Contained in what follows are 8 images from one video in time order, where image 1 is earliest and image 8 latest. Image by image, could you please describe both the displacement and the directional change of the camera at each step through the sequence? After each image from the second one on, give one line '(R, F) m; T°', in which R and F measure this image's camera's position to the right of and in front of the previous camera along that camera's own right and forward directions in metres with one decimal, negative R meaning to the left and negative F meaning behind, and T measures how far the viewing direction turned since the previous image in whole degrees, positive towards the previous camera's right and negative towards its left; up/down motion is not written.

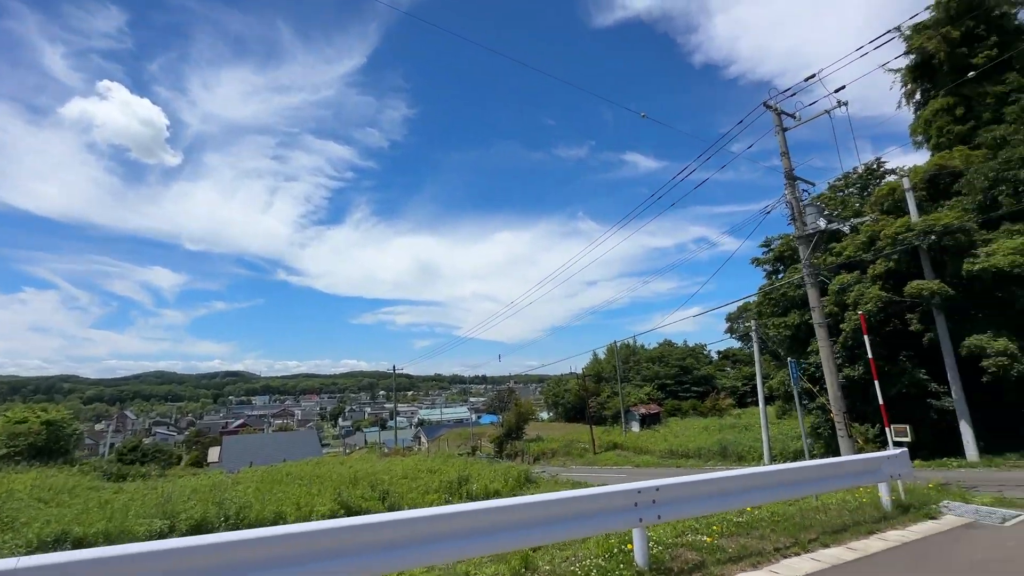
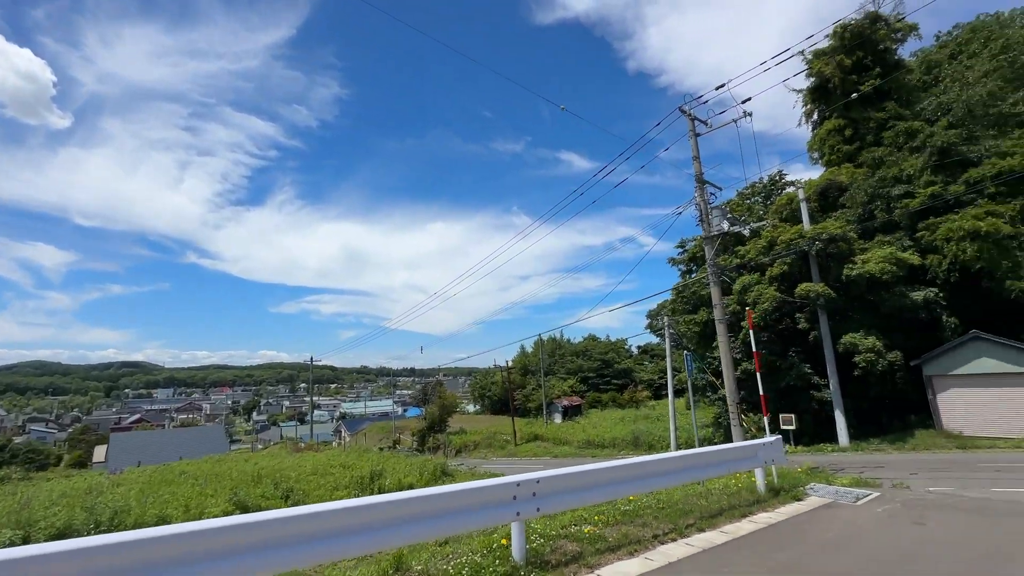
(+0.5, +0.2) m; +8°
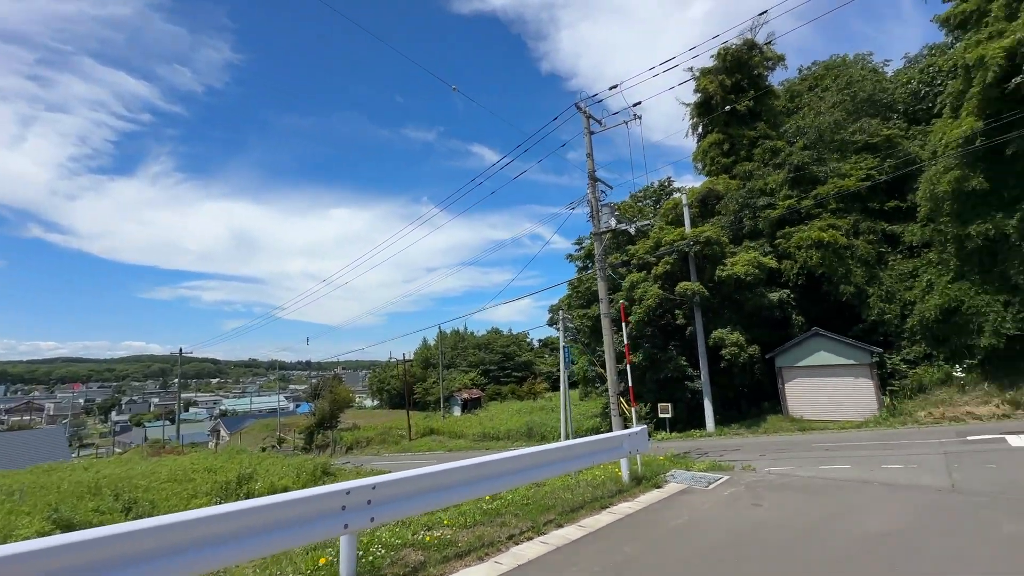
(+0.5, +0.4) m; +11°
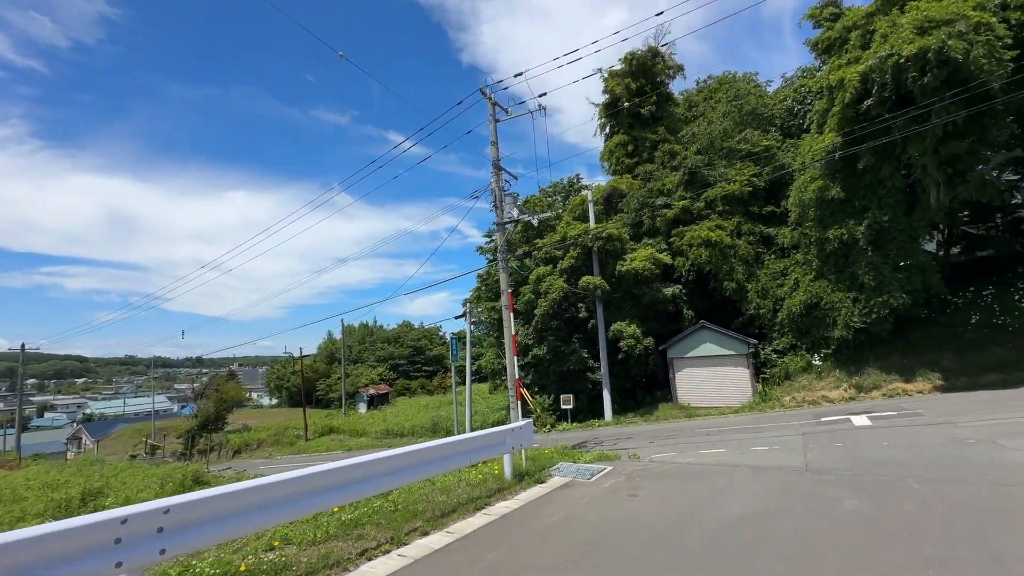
(+0.5, +0.4) m; +10°
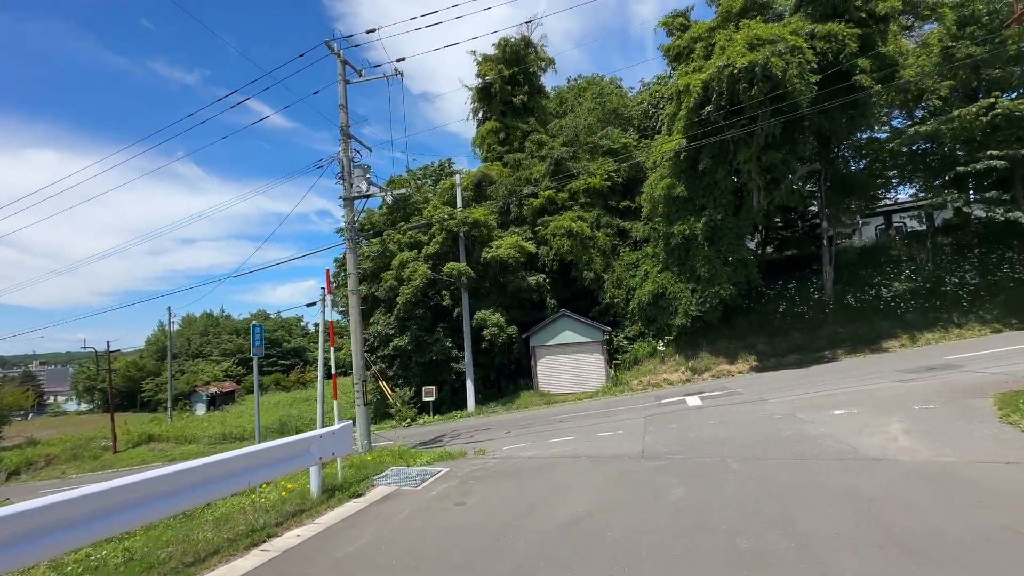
(+0.7, +0.8) m; +15°
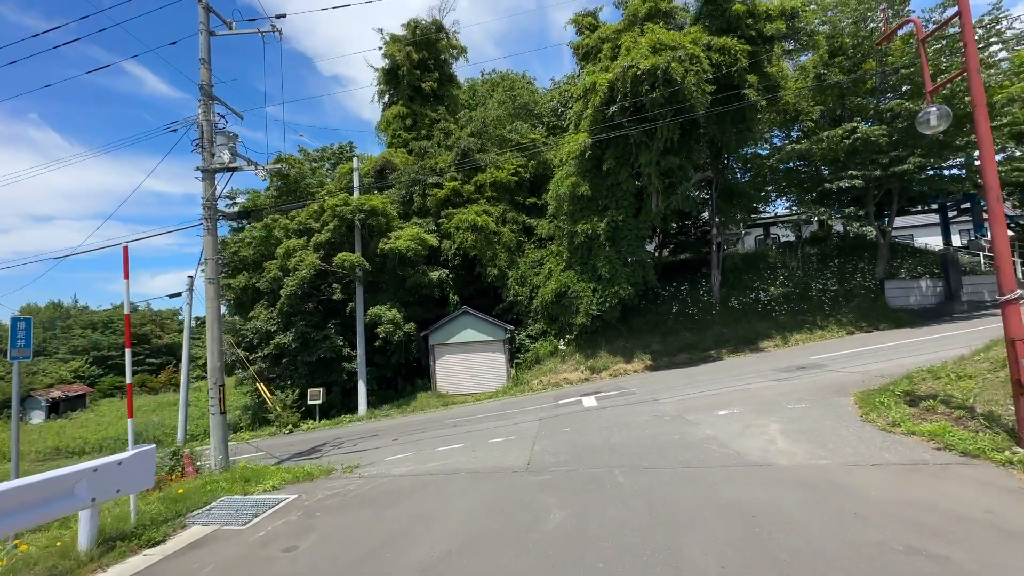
(+0.5, +0.8) m; +11°
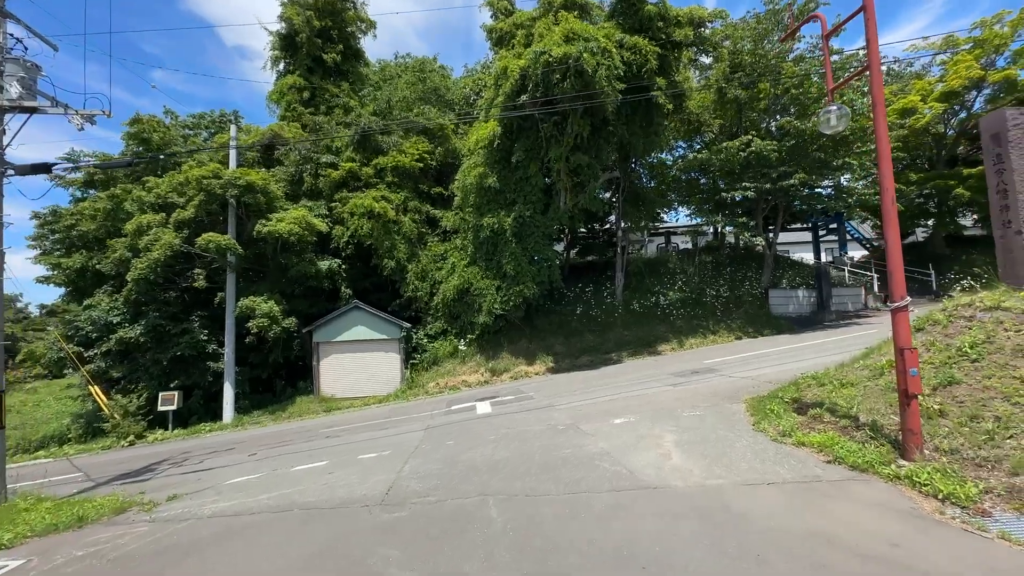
(+0.6, +1.1) m; +10°
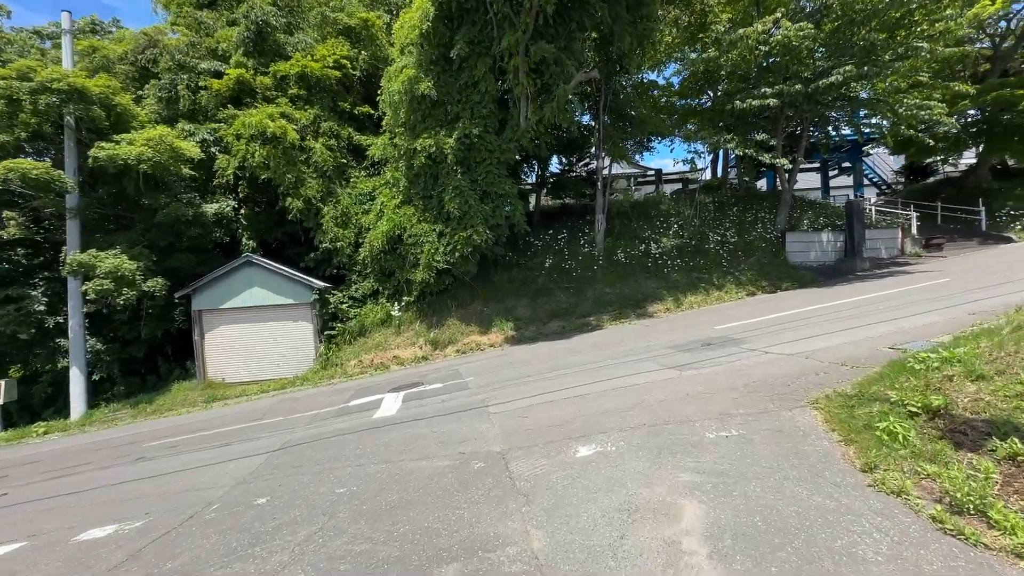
(+1.1, +4.2) m; +2°
